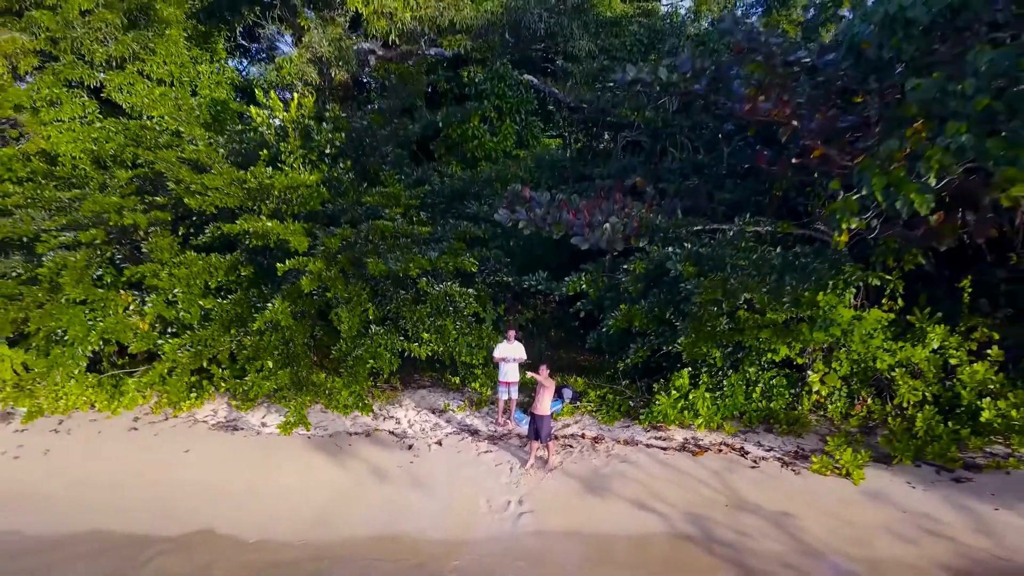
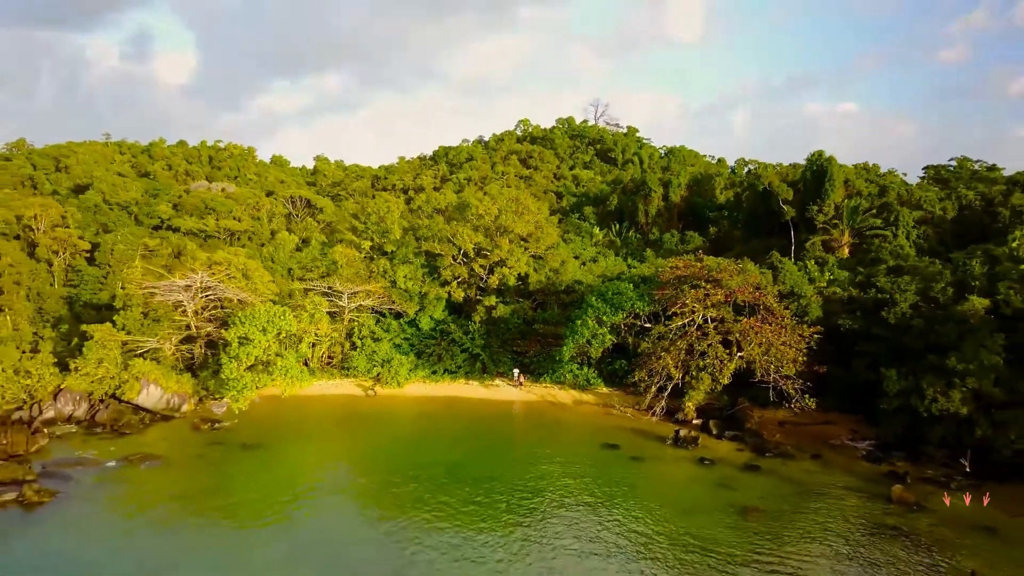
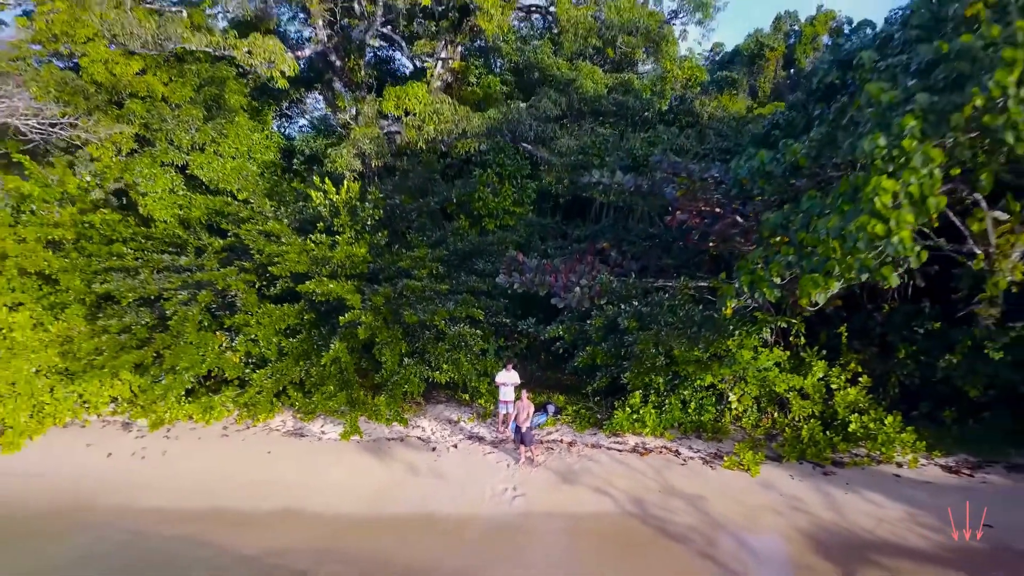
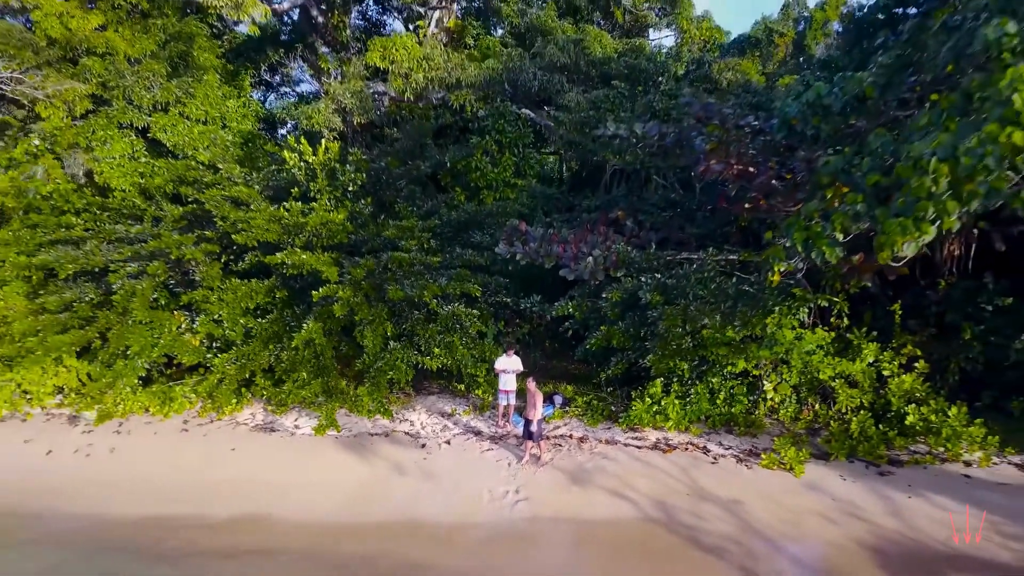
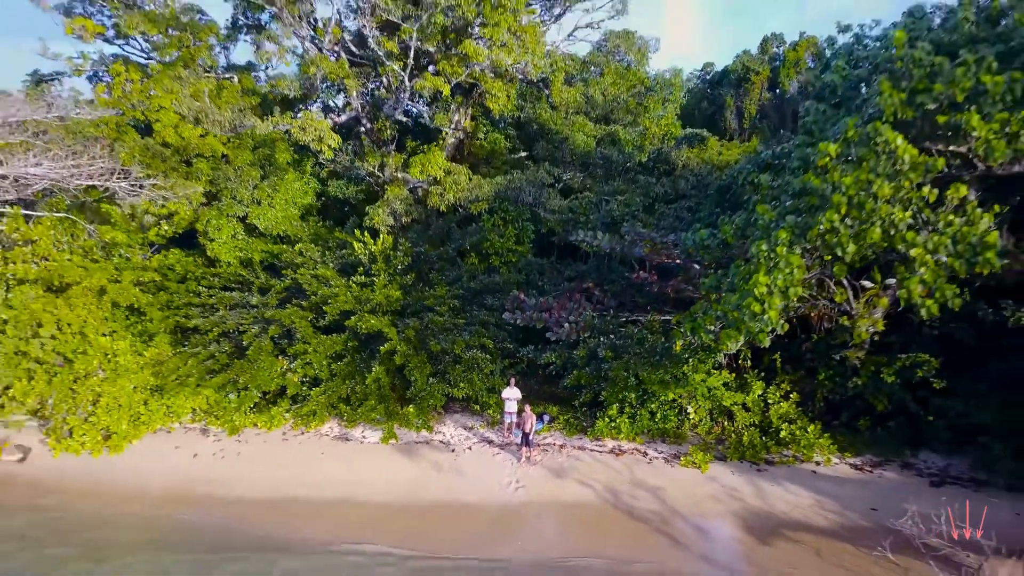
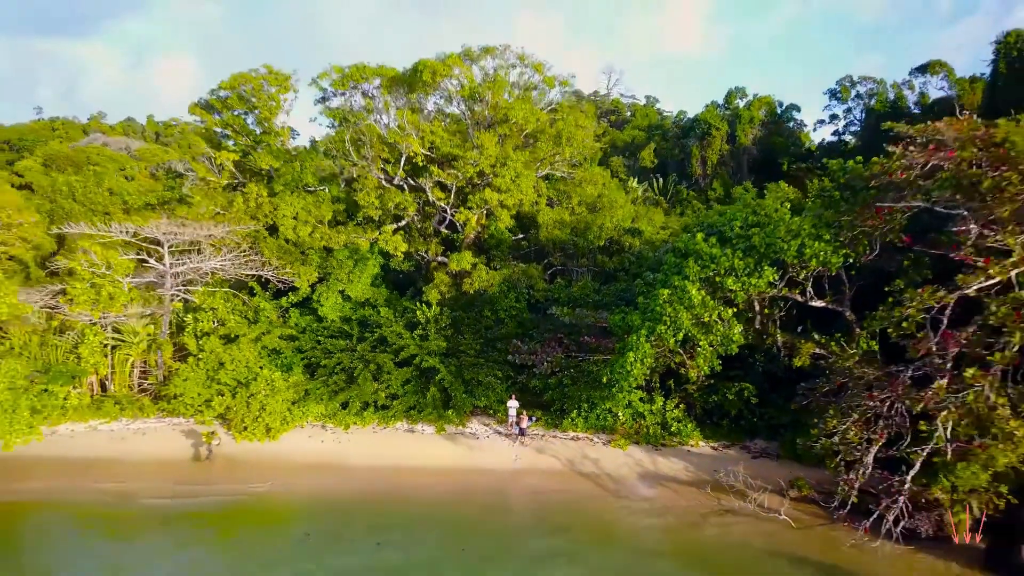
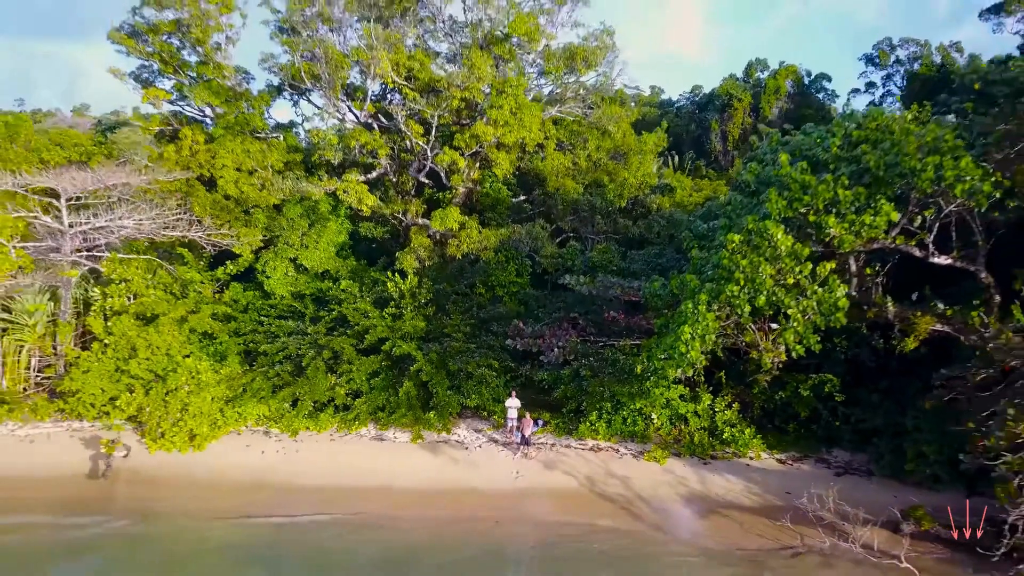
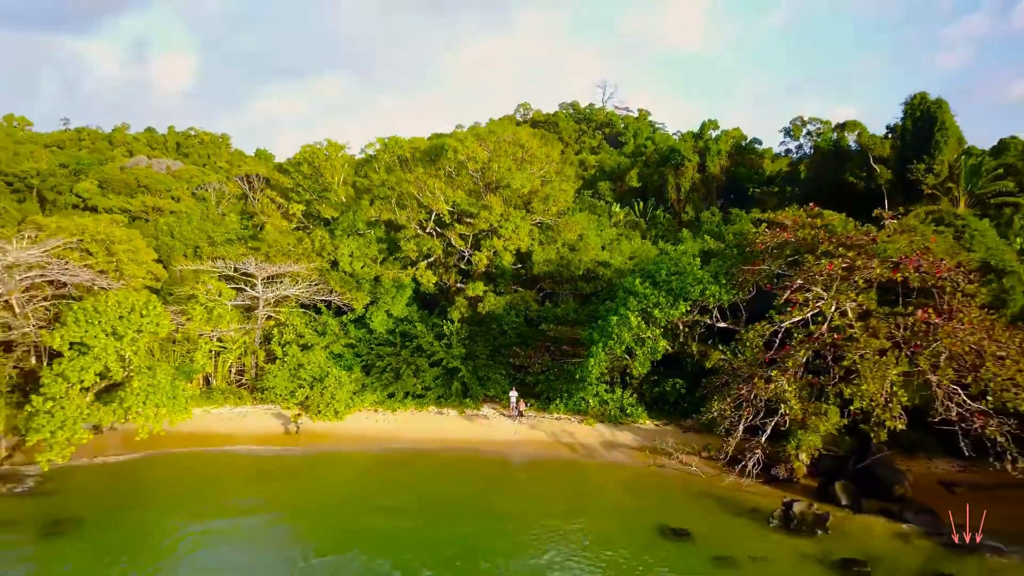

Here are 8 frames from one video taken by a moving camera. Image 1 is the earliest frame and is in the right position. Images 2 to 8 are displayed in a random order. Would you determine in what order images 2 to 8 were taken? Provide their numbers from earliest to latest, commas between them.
4, 3, 5, 7, 6, 8, 2
